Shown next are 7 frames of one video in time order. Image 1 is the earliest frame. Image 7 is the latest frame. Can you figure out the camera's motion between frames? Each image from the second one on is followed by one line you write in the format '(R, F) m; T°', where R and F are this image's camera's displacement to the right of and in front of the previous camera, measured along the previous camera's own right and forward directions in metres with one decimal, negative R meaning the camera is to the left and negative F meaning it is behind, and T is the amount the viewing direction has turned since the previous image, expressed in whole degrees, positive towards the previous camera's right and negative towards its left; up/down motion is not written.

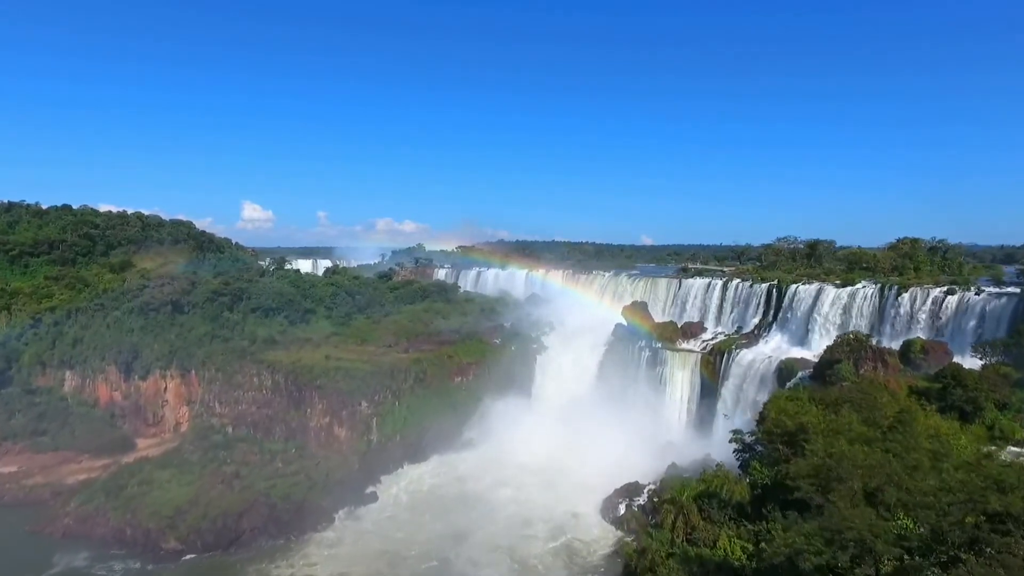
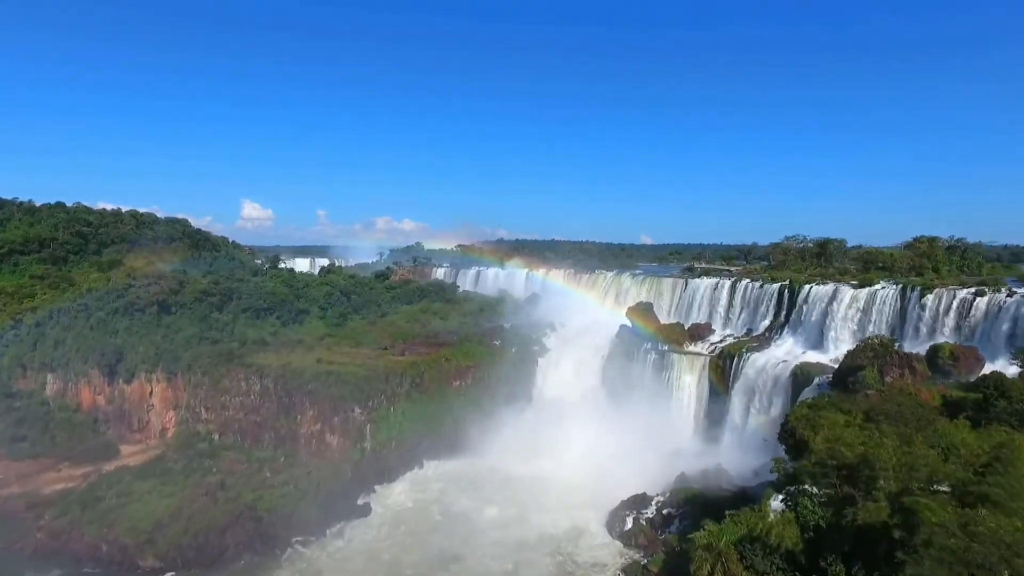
(-0.1, +1.6) m; 0°
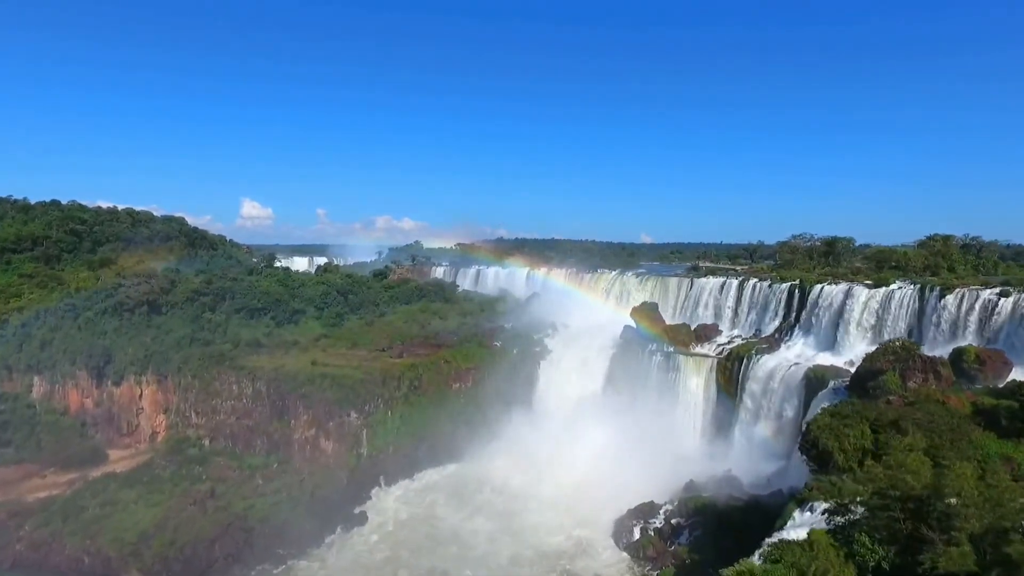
(-0.1, +1.2) m; 0°
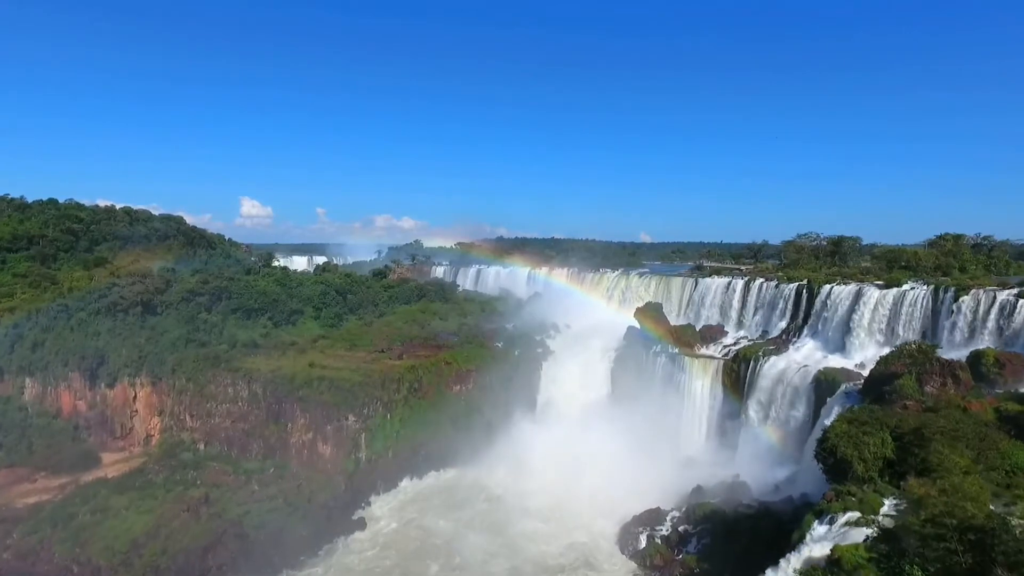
(-0.1, +0.8) m; 0°
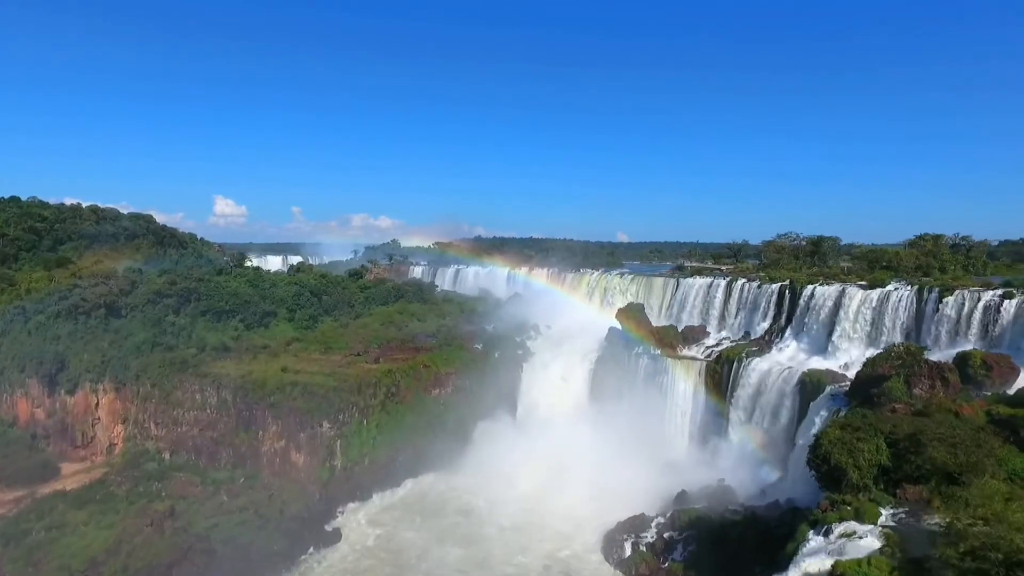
(-0.1, +0.8) m; +2°
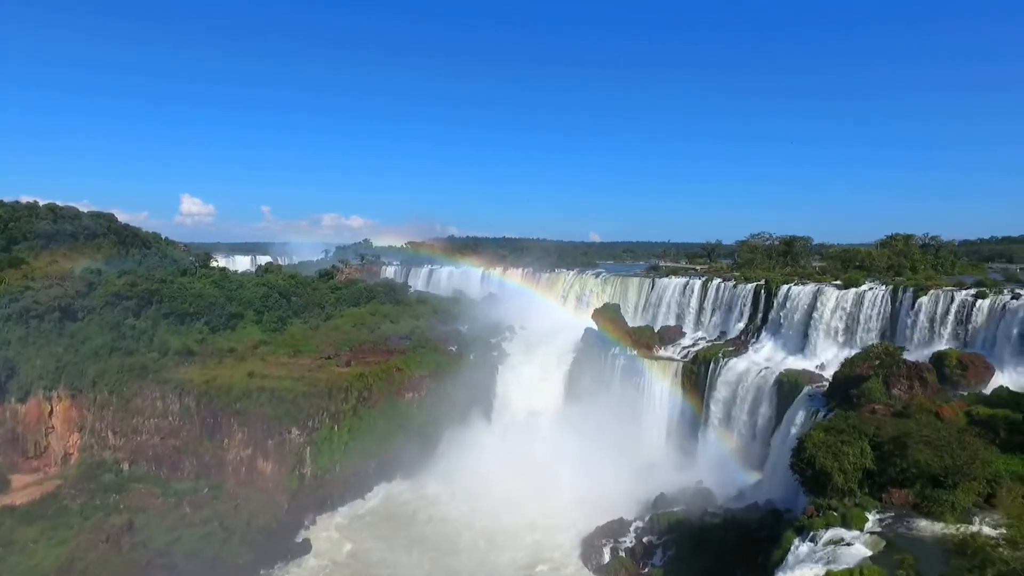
(-0.1, +0.6) m; +2°
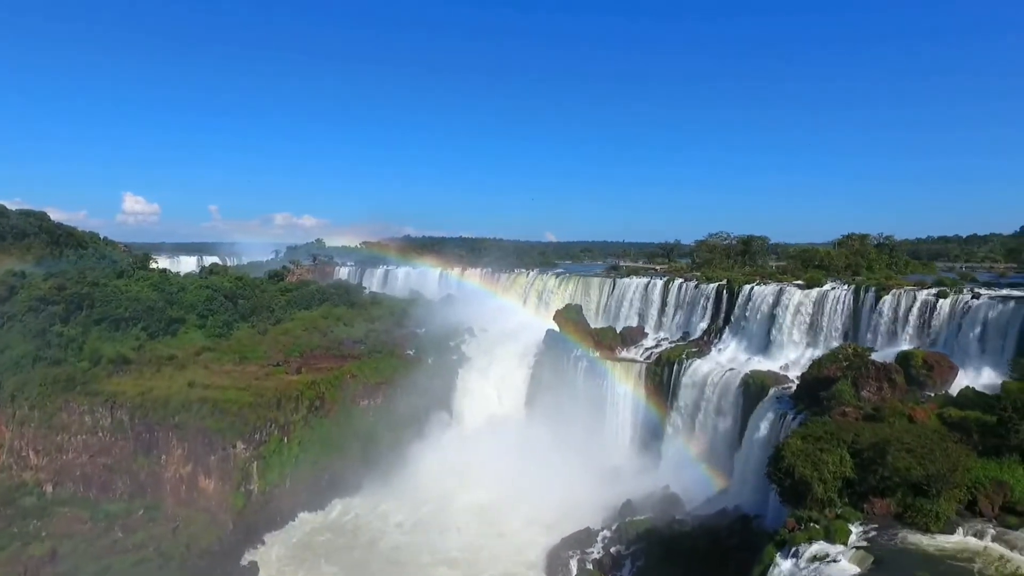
(-0.2, +1.2) m; +4°
